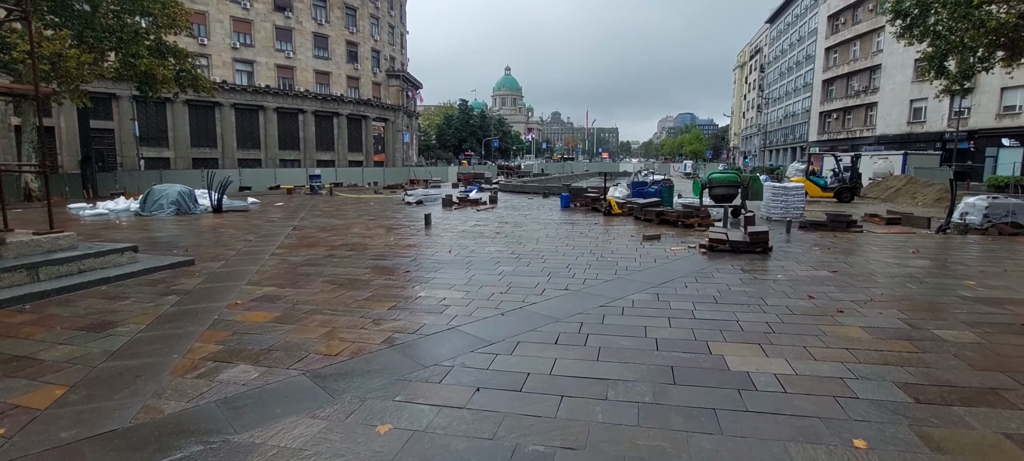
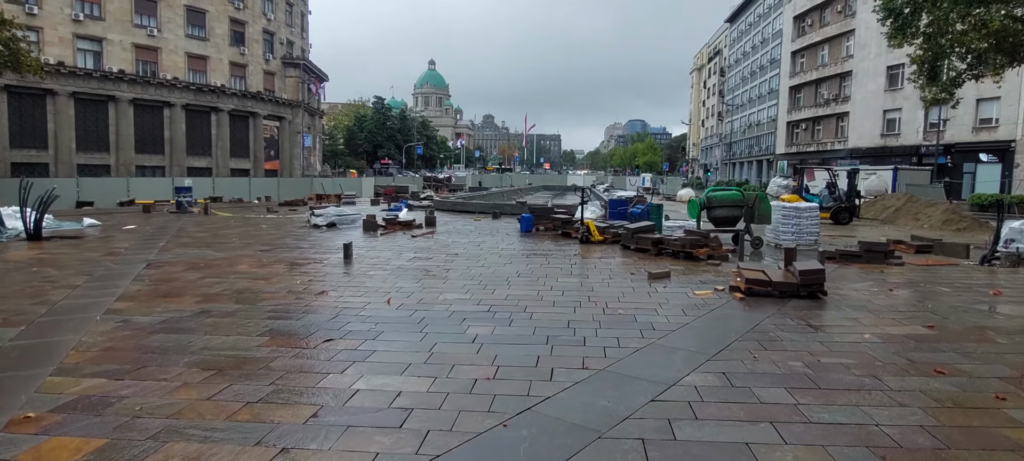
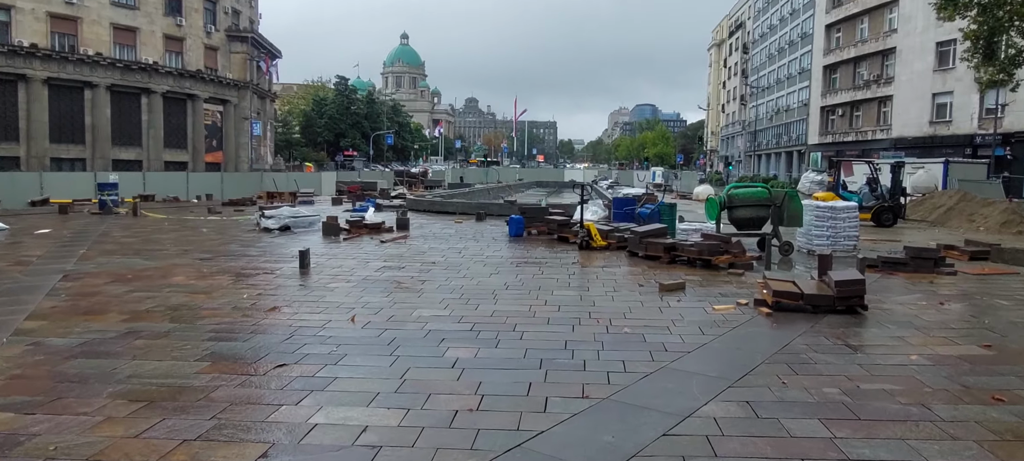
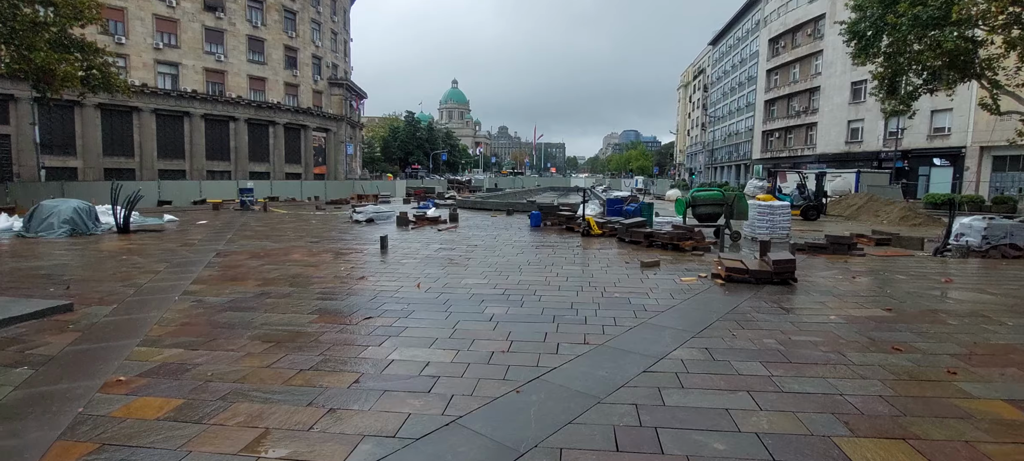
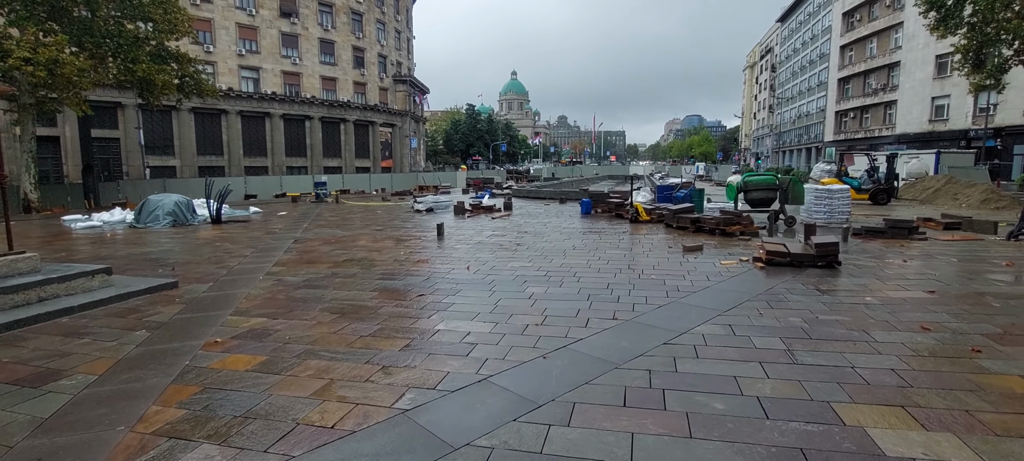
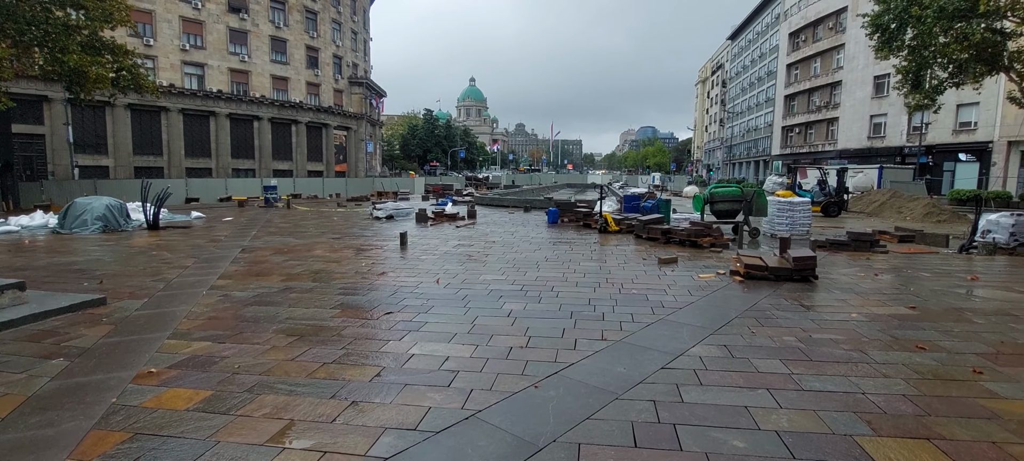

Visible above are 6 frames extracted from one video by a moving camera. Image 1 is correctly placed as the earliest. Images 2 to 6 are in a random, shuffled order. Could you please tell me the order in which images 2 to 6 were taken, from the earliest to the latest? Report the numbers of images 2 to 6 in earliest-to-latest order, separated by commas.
5, 6, 4, 2, 3
